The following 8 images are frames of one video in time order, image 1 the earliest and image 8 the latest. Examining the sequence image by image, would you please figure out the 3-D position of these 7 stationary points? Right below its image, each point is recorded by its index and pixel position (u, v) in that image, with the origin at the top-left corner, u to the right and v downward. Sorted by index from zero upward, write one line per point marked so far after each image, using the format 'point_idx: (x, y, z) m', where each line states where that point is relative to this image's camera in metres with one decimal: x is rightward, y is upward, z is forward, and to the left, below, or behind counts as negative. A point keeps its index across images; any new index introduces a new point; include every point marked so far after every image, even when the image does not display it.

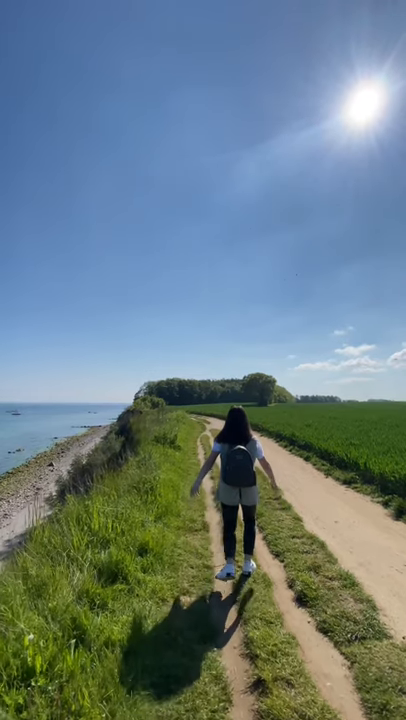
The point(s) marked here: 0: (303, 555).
0: (+1.4, -2.8, +5.4) m
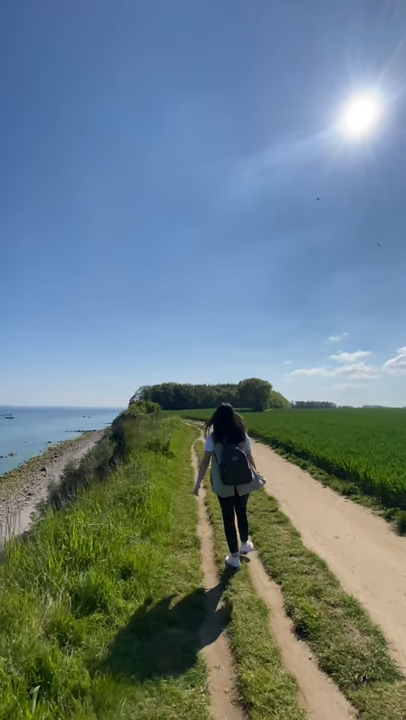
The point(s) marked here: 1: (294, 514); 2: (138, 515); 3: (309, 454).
0: (+1.3, -2.9, +4.9) m
1: (+1.9, -3.1, +7.6) m
2: (-1.1, -2.6, +6.3) m
3: (+3.7, -3.3, +13.0) m
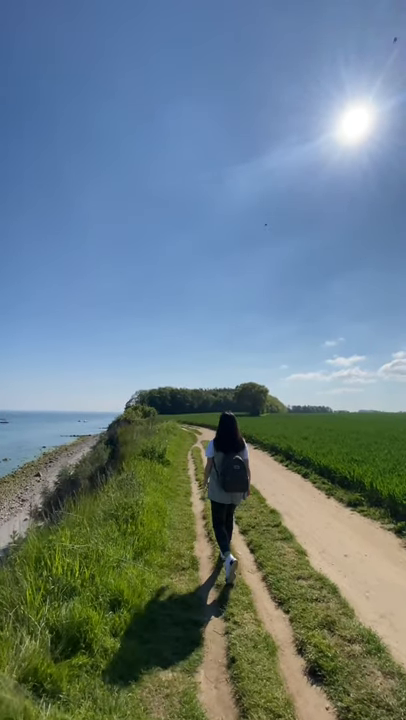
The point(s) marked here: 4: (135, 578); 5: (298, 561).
0: (+1.3, -2.9, +4.4) m
1: (+1.8, -3.2, +7.1) m
2: (-1.1, -2.7, +5.7) m
3: (+3.6, -3.4, +12.5) m
4: (-0.9, -2.7, +4.7) m
5: (+1.4, -3.0, +5.6) m
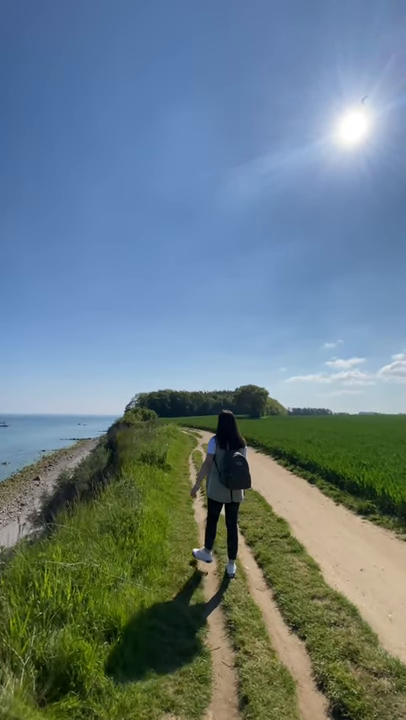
0: (+1.4, -2.9, +4.0) m
1: (+1.9, -3.2, +6.6) m
2: (-1.1, -2.7, +5.3) m
3: (+3.7, -3.4, +12.1) m
4: (-0.8, -2.7, +4.2) m
5: (+1.5, -3.0, +5.2) m
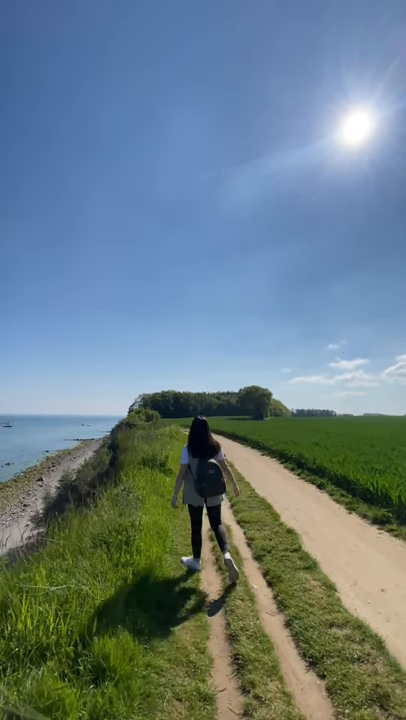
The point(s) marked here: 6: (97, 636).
0: (+1.4, -2.9, +3.4) m
1: (+1.9, -3.2, +6.1) m
2: (-1.0, -2.6, +4.8) m
3: (+3.8, -3.4, +11.5) m
4: (-0.8, -2.6, +3.7) m
5: (+1.5, -3.0, +4.6) m
6: (-1.0, -2.5, +3.4) m
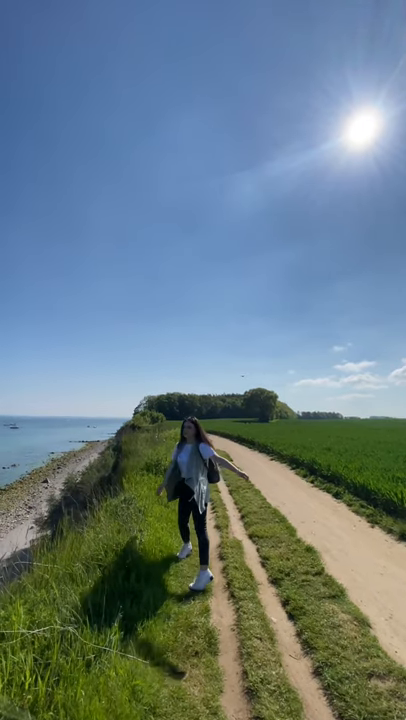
0: (+1.5, -2.8, +2.7) m
1: (+2.1, -3.1, +5.4) m
2: (-0.9, -2.6, +4.1) m
3: (+4.0, -3.4, +10.8) m
4: (-0.7, -2.6, +3.0) m
5: (+1.7, -2.9, +3.9) m
6: (-0.9, -2.5, +2.7) m
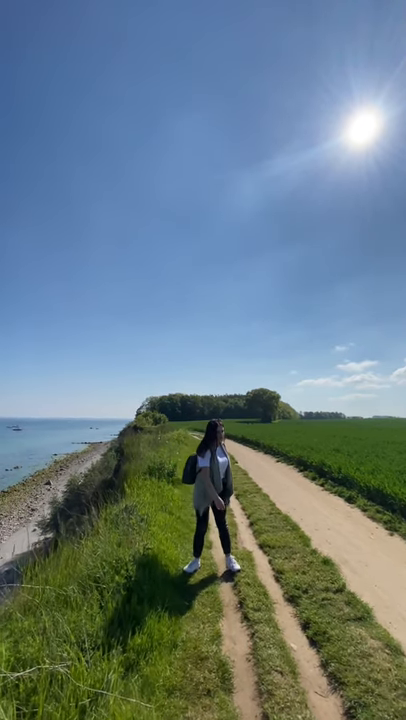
0: (+1.6, -2.7, +2.2) m
1: (+2.2, -3.1, +4.9) m
2: (-0.8, -2.5, +3.6) m
3: (+4.1, -3.3, +10.2) m
4: (-0.6, -2.5, +2.5) m
5: (+1.8, -2.8, +3.4) m
6: (-0.8, -2.4, +2.2) m
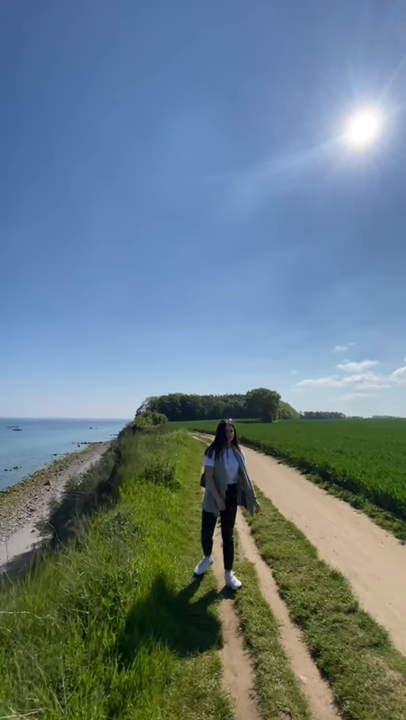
0: (+1.6, -2.7, +1.8) m
1: (+2.2, -3.0, +4.4) m
2: (-0.8, -2.5, +3.1) m
3: (+4.1, -3.3, +9.8) m
4: (-0.6, -2.5, +2.1) m
5: (+1.7, -2.8, +2.9) m
6: (-0.8, -2.4, +1.8) m
